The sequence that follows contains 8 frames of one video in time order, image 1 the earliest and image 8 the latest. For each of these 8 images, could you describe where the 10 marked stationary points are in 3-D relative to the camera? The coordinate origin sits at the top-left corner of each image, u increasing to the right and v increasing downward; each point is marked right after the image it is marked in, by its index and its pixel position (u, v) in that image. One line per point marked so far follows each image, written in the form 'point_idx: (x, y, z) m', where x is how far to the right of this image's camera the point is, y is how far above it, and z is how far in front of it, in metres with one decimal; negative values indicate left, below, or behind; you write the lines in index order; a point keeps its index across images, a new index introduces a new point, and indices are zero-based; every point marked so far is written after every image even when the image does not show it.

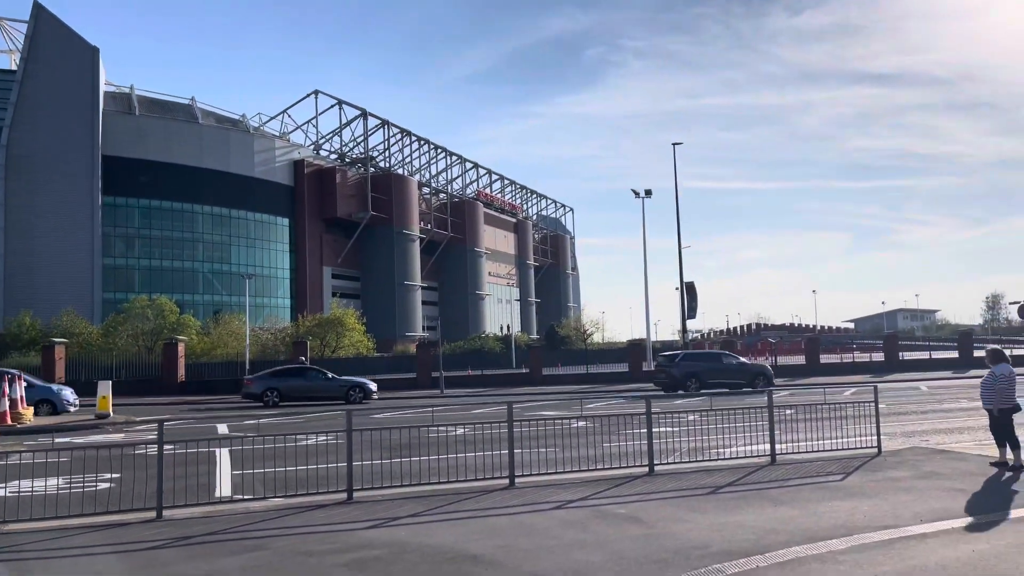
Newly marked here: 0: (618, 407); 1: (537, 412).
0: (+2.5, -2.8, +18.6) m
1: (+0.5, -2.7, +17.1) m
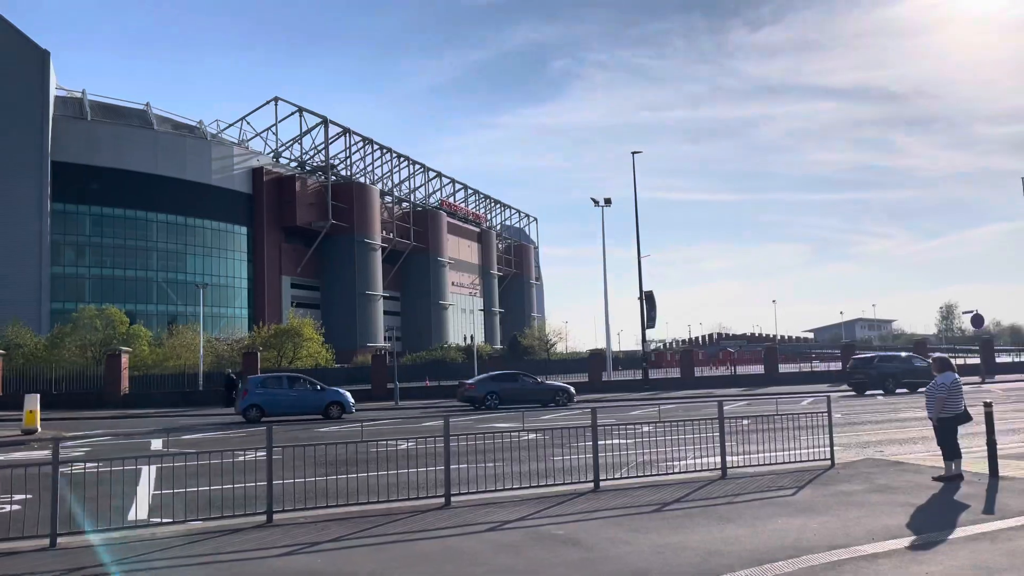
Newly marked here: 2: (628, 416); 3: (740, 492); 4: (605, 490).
0: (+1.4, -3.0, +18.2) m
1: (-0.5, -2.9, +16.6) m
2: (+2.8, -3.0, +18.9) m
3: (+2.4, -2.1, +8.2) m
4: (+1.0, -2.1, +8.5) m
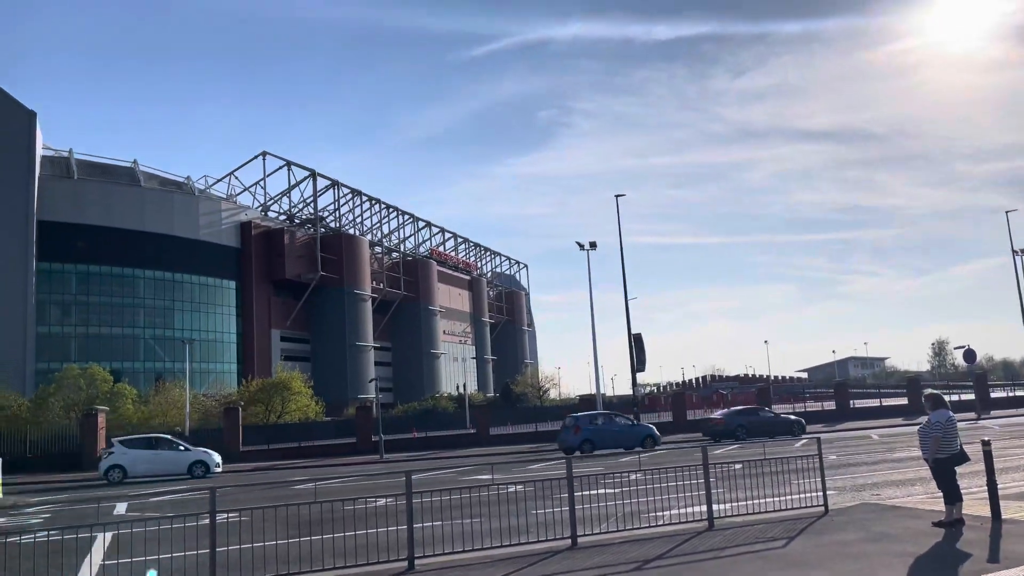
0: (+1.1, -4.0, +17.6) m
1: (-0.8, -3.9, +16.0) m
2: (+2.4, -4.0, +18.3) m
3: (+2.1, -2.5, +7.7) m
4: (+0.7, -2.6, +7.9) m
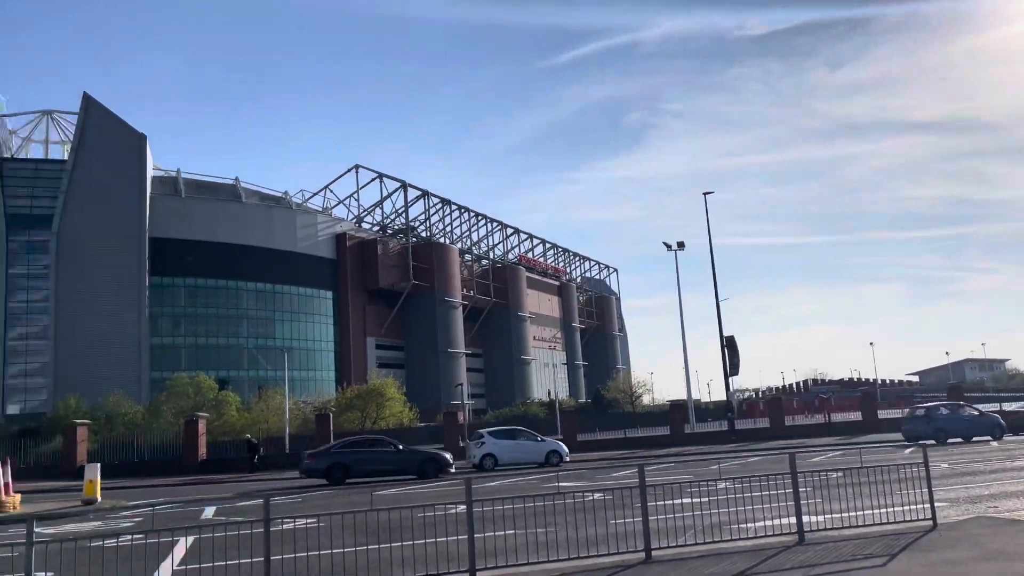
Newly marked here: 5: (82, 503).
0: (+2.9, -4.0, +17.0) m
1: (+0.8, -3.9, +15.6) m
2: (+4.3, -4.0, +17.5) m
3: (+2.7, -2.4, +7.0) m
4: (+1.4, -2.5, +7.4) m
5: (-8.4, -4.3, +15.7) m
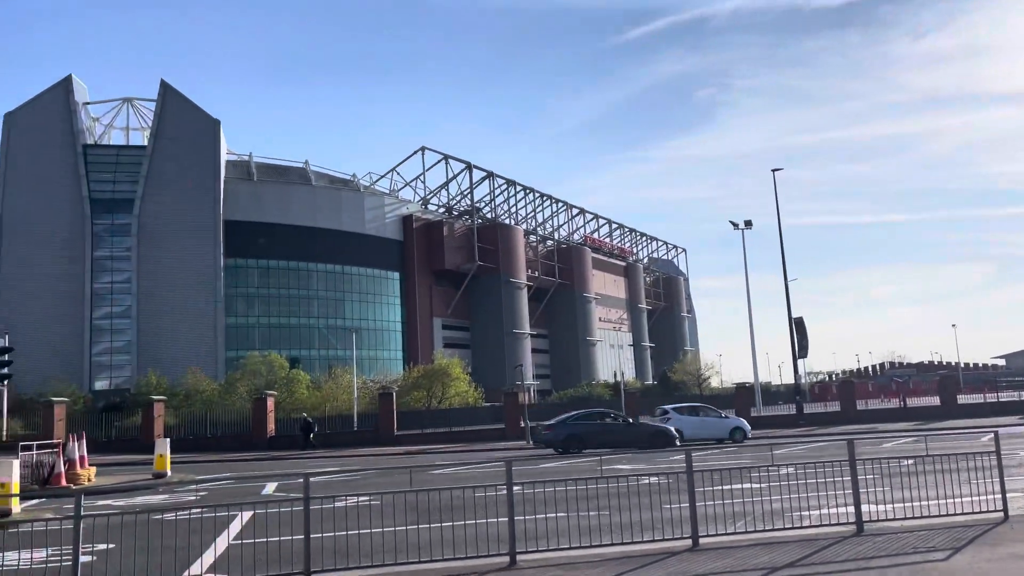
0: (+4.1, -3.6, +16.6) m
1: (+1.9, -3.5, +15.4) m
2: (+5.5, -3.6, +17.0) m
3: (+3.0, -2.2, +6.7) m
4: (+1.8, -2.3, +7.1) m
5: (-7.3, -3.9, +16.2) m
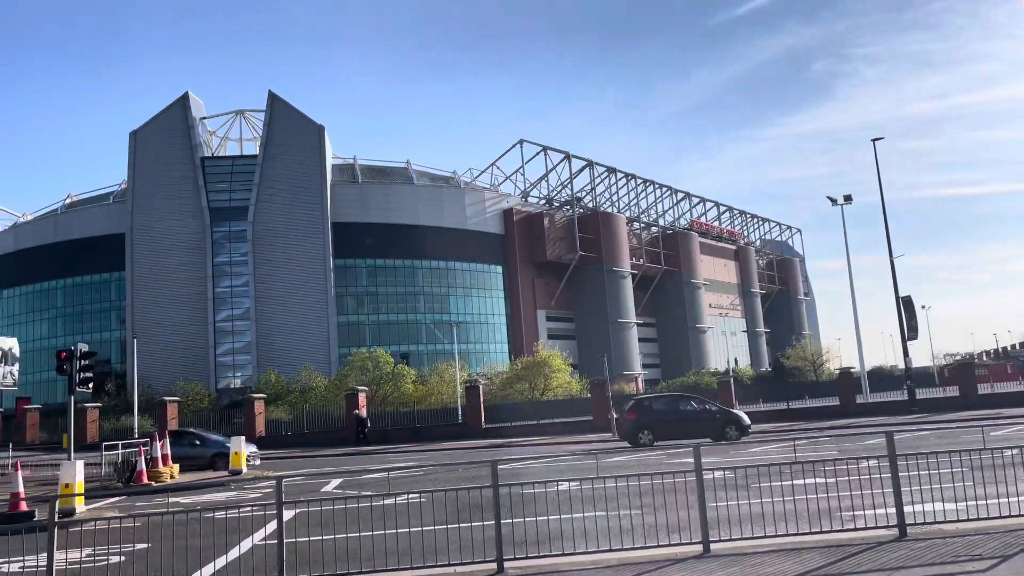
0: (+5.4, -3.2, +15.6) m
1: (+3.0, -3.2, +14.6) m
2: (+6.8, -3.1, +15.8) m
3: (+2.9, -2.0, +5.8) m
4: (+1.7, -2.2, +6.5) m
5: (-6.0, -3.9, +16.8) m
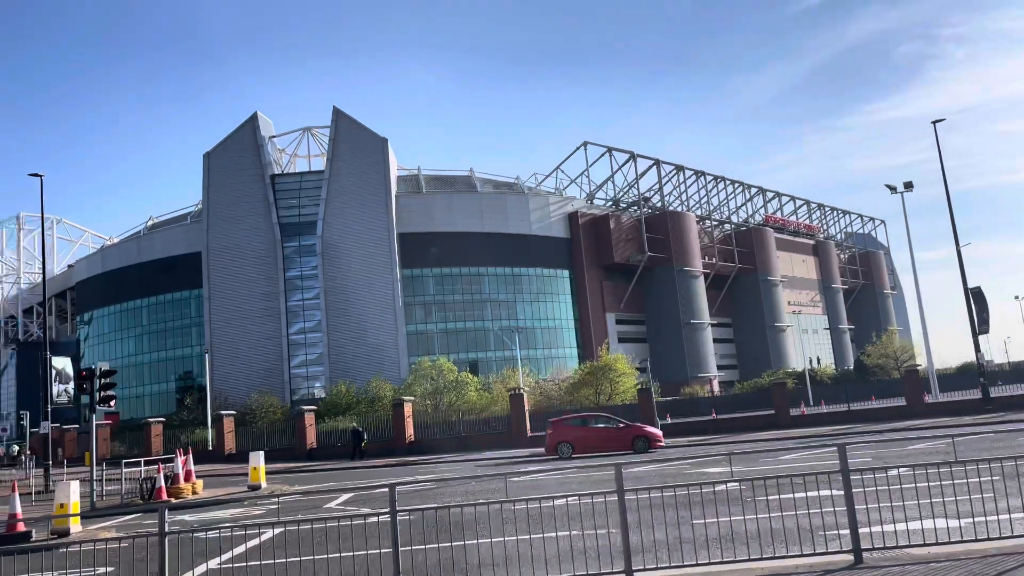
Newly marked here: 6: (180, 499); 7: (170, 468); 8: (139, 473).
0: (+5.5, -3.1, +14.5) m
1: (+3.1, -3.2, +13.8) m
2: (+7.1, -3.0, +14.6) m
3: (+2.2, -2.0, +5.1) m
4: (+1.0, -2.2, +5.9) m
5: (-5.6, -4.2, +16.8) m
6: (-6.8, -4.3, +16.3) m
7: (-7.4, -3.9, +17.3) m
8: (-8.0, -4.0, +17.1) m
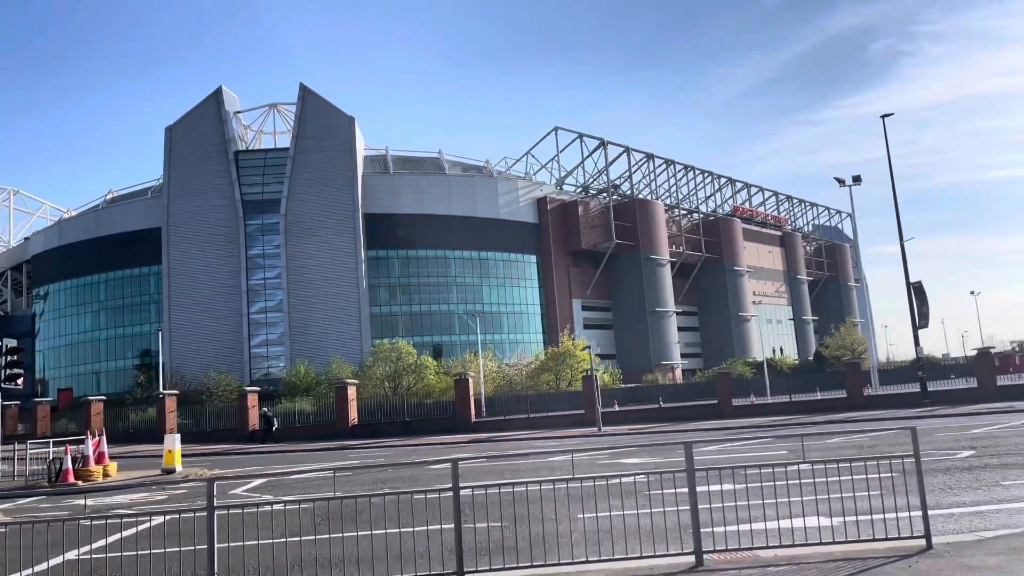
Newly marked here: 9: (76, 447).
0: (+4.0, -3.0, +14.4) m
1: (+1.6, -3.0, +13.7) m
2: (+5.5, -2.9, +14.6) m
3: (+1.0, -1.9, +4.9) m
4: (-0.2, -2.1, +5.6) m
5: (-7.2, -3.8, +16.4) m
6: (-8.4, -3.8, +15.8) m
7: (-9.0, -3.4, +16.8) m
8: (-9.6, -3.4, +16.6) m
9: (-9.2, -3.4, +16.8) m
